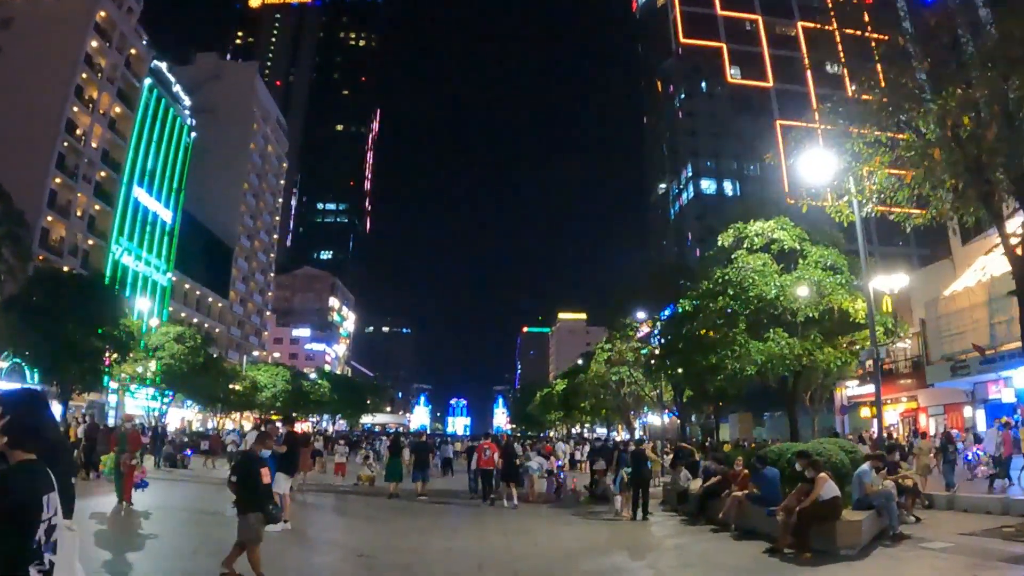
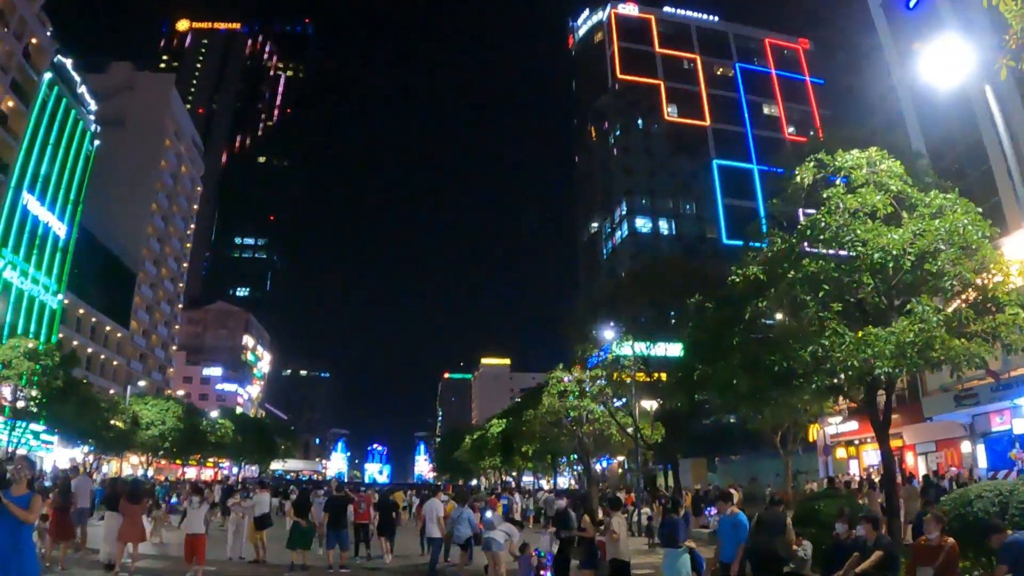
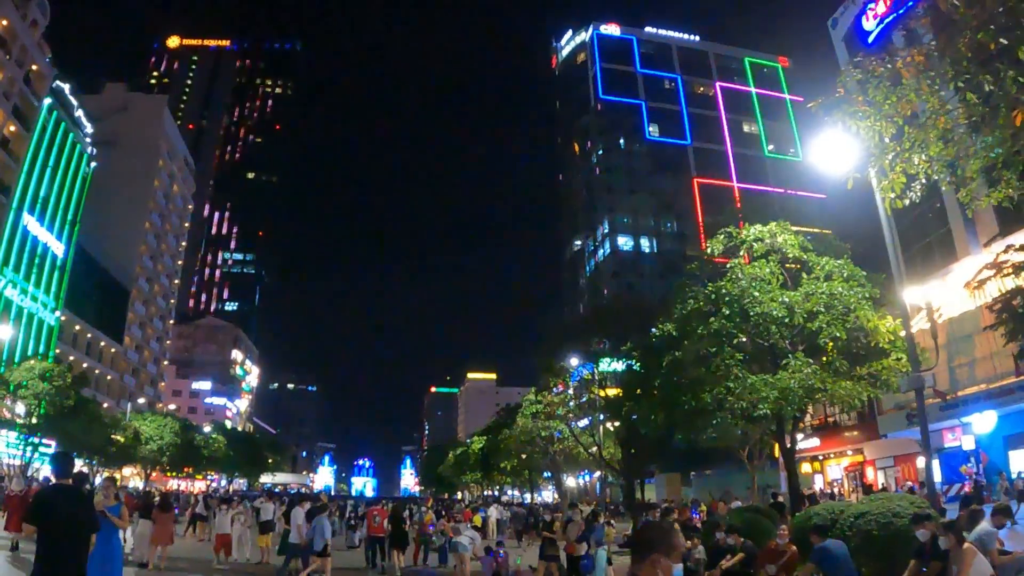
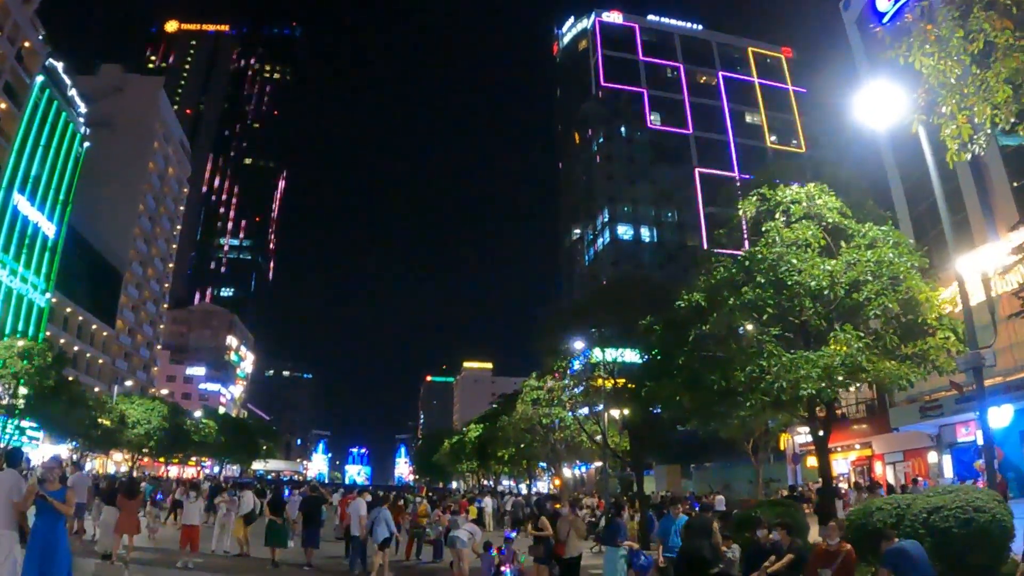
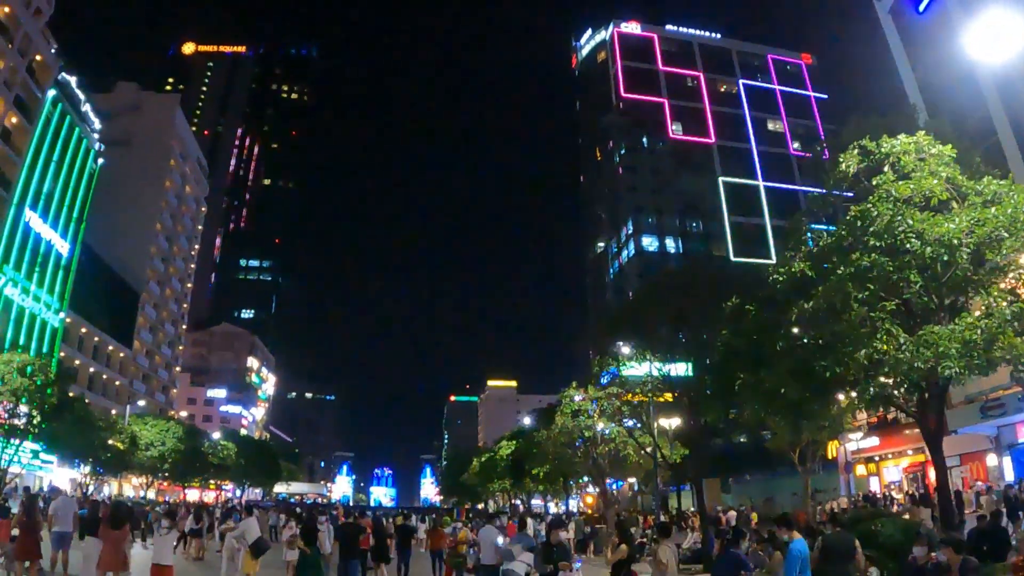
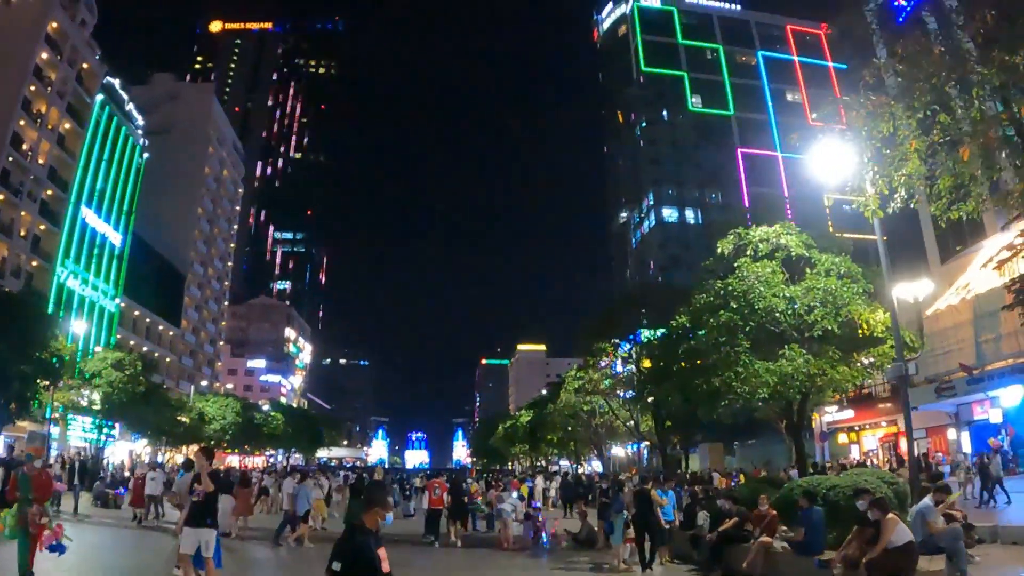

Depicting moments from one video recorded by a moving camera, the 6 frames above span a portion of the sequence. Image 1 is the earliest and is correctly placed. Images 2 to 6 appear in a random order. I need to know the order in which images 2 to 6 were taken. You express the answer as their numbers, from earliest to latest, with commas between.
6, 3, 4, 2, 5
